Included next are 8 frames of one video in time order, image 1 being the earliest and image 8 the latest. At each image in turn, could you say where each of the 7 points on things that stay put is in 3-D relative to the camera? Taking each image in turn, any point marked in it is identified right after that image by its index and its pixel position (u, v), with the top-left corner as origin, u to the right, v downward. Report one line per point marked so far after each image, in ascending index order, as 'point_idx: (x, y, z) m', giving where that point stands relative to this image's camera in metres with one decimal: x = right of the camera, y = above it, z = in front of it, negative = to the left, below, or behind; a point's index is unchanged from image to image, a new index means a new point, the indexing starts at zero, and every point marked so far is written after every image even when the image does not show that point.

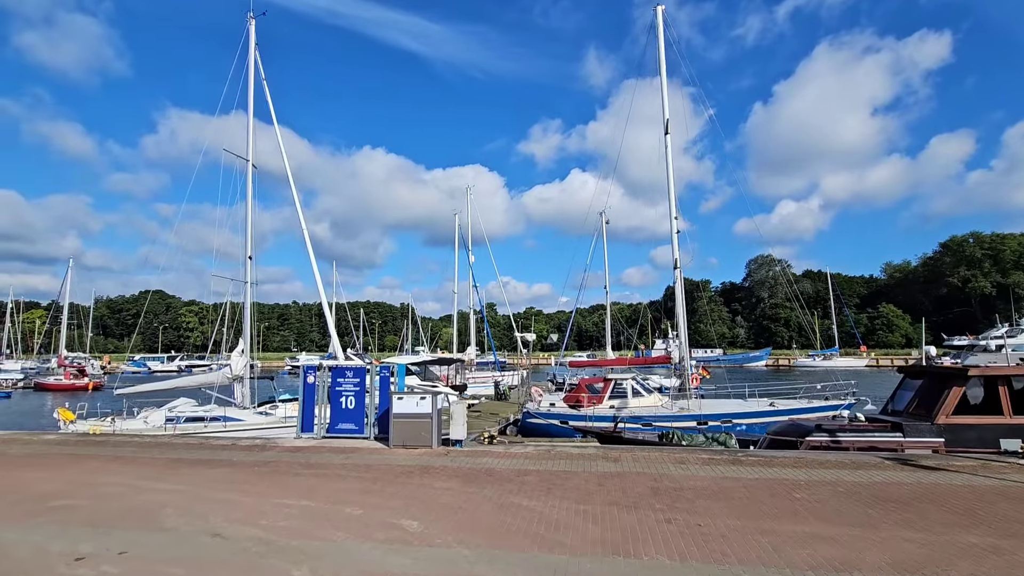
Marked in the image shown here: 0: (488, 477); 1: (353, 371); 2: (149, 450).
0: (-0.4, -3.1, +8.4) m
1: (-3.7, -2.0, +12.0) m
2: (-7.9, -3.5, +11.2) m
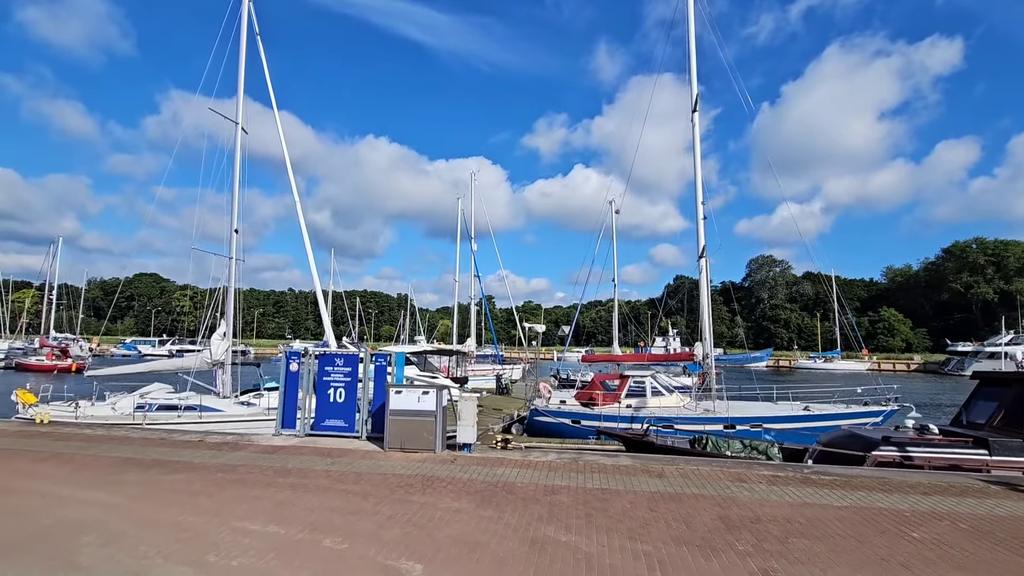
0: (-0.1, -2.7, +6.6) m
1: (-3.4, -1.4, +10.3) m
2: (-7.6, -2.9, +9.4) m
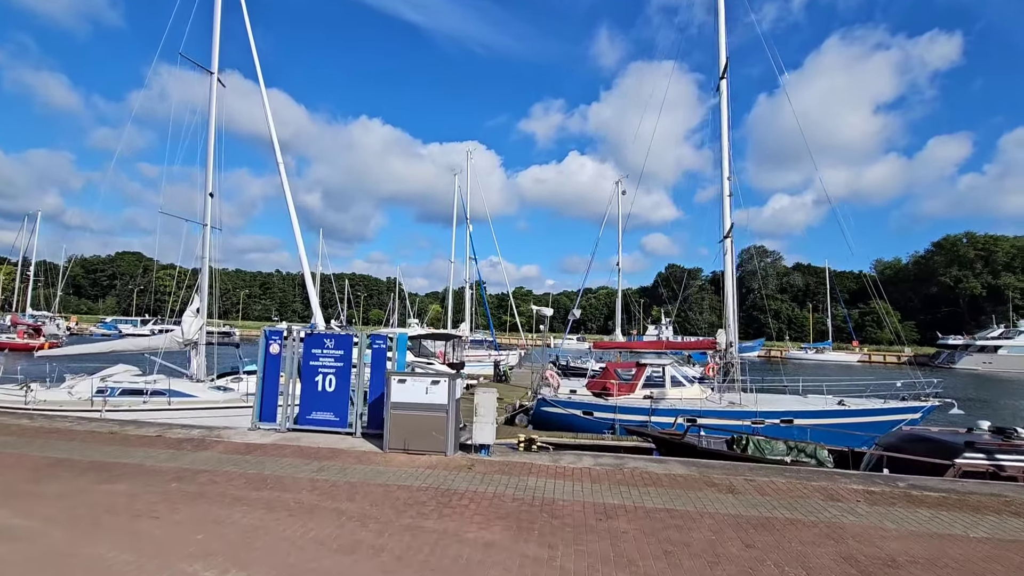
0: (+0.4, -2.3, +5.1) m
1: (-3.0, -0.9, +8.6) m
2: (-7.2, -2.3, +7.7) m
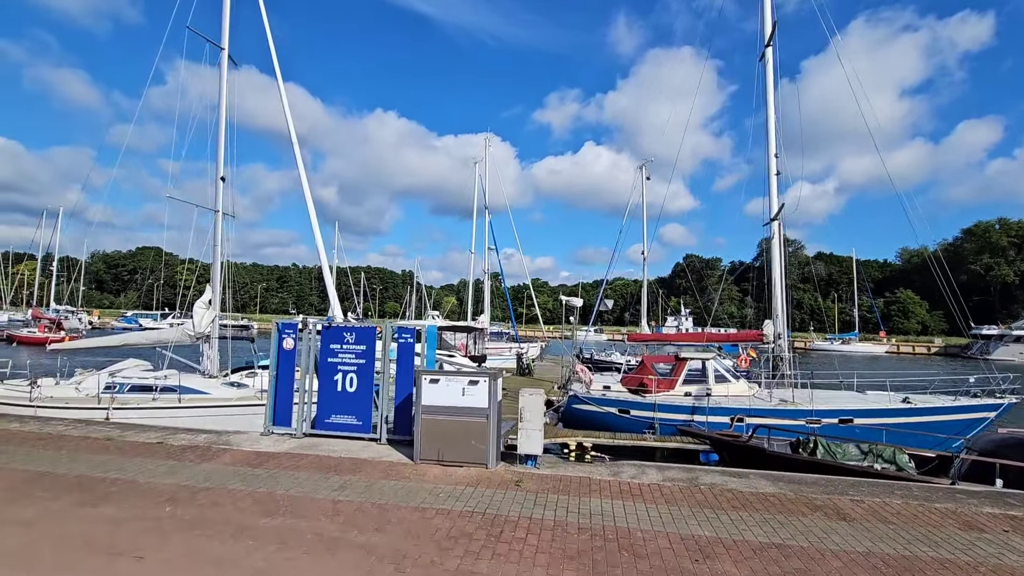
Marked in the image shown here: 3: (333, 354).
0: (+1.0, -2.1, +4.0) m
1: (-2.3, -0.7, +7.6) m
2: (-6.5, -2.1, +6.8) m
3: (-2.6, -1.0, +7.6) m
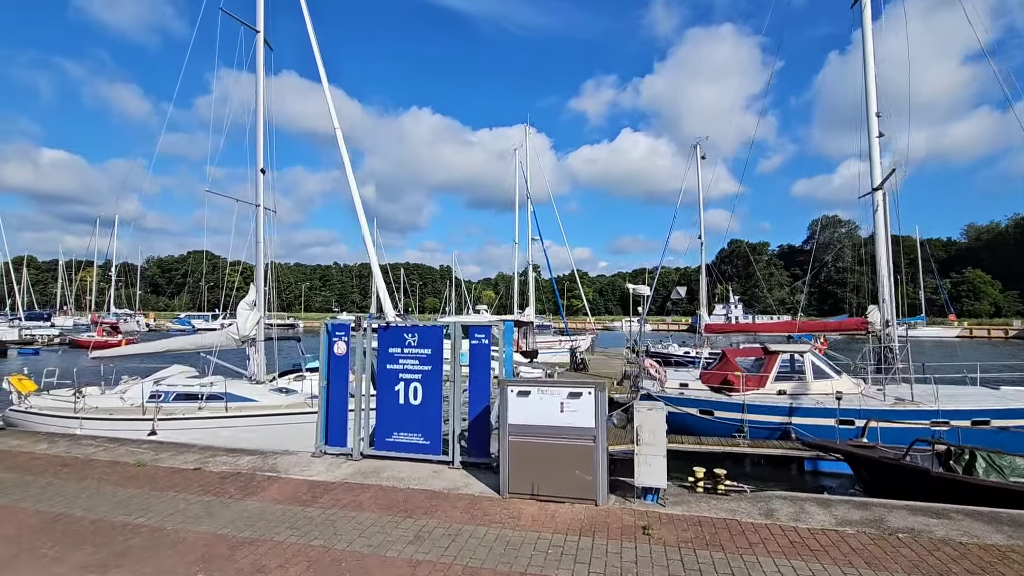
0: (+1.9, -2.0, +2.5) m
1: (-1.1, -0.6, +6.3) m
2: (-5.4, -2.1, +5.8) m
3: (-1.5, -0.9, +6.4) m
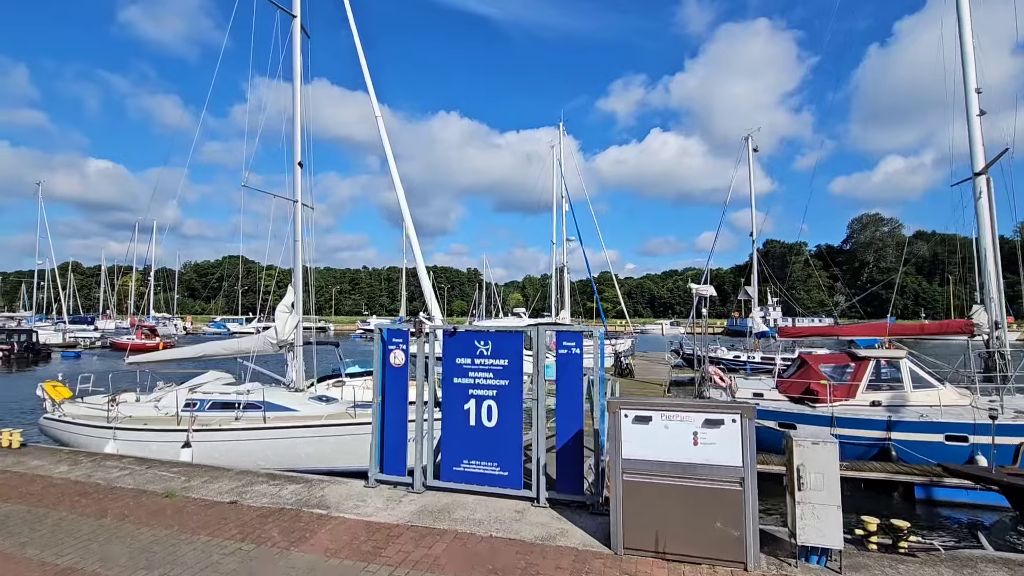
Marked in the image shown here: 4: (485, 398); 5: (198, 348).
0: (+2.7, -1.9, +1.2) m
1: (-0.2, -0.6, +5.2) m
2: (-4.4, -2.1, +4.9) m
3: (-0.5, -0.9, +5.3) m
4: (-0.3, -1.1, +5.2) m
5: (-7.4, -1.4, +12.0) m
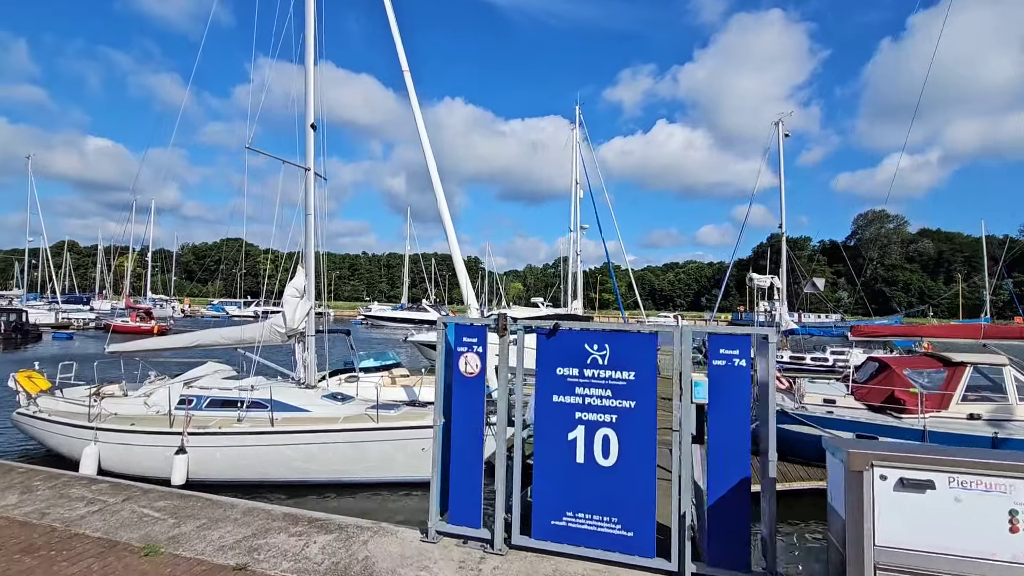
0: (+3.6, -1.9, -0.3) m
1: (+0.8, -0.4, +3.6) m
2: (-3.5, -1.9, +3.4) m
3: (+0.4, -0.7, +3.7) m
4: (+0.6, -1.0, +3.7) m
5: (-6.5, -1.0, +10.4) m
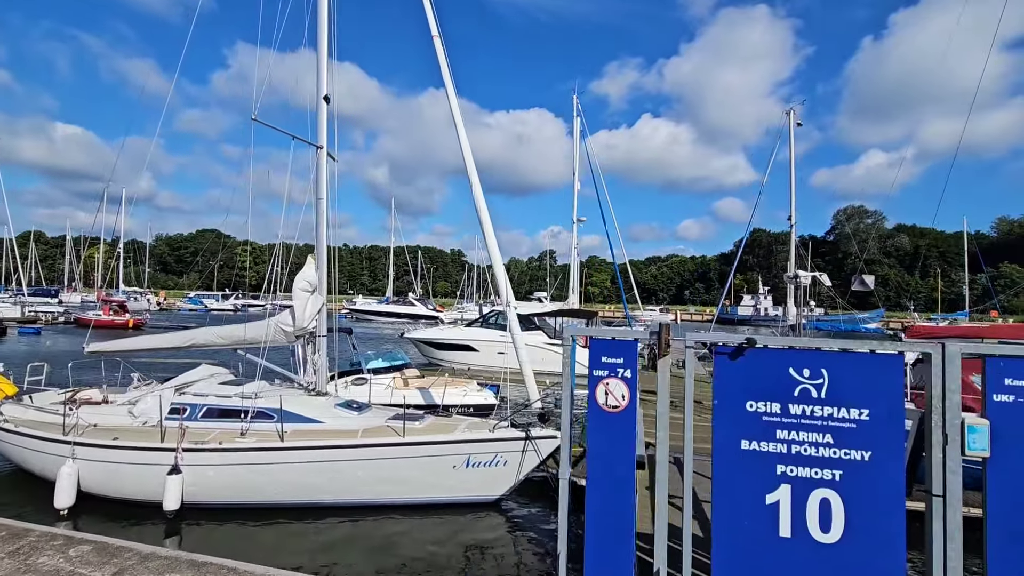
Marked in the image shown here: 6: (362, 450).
0: (+4.6, -2.0, -1.3) m
1: (+1.7, -0.4, +2.5) m
2: (-2.6, -1.9, +2.2) m
3: (+1.3, -0.7, +2.6) m
4: (+1.6, -1.0, +2.6) m
5: (-5.8, -0.9, +9.0) m
6: (-2.2, -2.5, +7.8) m
